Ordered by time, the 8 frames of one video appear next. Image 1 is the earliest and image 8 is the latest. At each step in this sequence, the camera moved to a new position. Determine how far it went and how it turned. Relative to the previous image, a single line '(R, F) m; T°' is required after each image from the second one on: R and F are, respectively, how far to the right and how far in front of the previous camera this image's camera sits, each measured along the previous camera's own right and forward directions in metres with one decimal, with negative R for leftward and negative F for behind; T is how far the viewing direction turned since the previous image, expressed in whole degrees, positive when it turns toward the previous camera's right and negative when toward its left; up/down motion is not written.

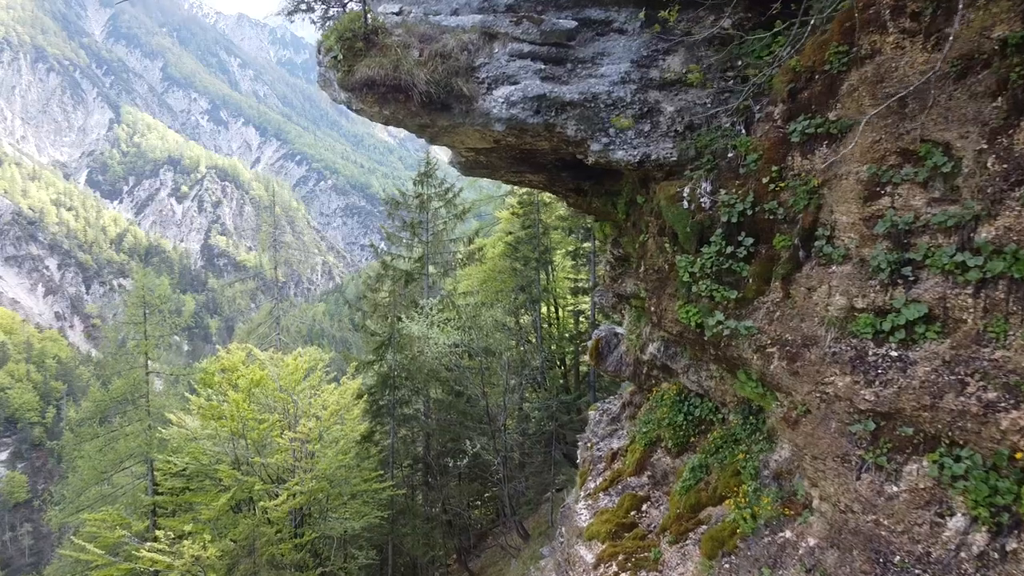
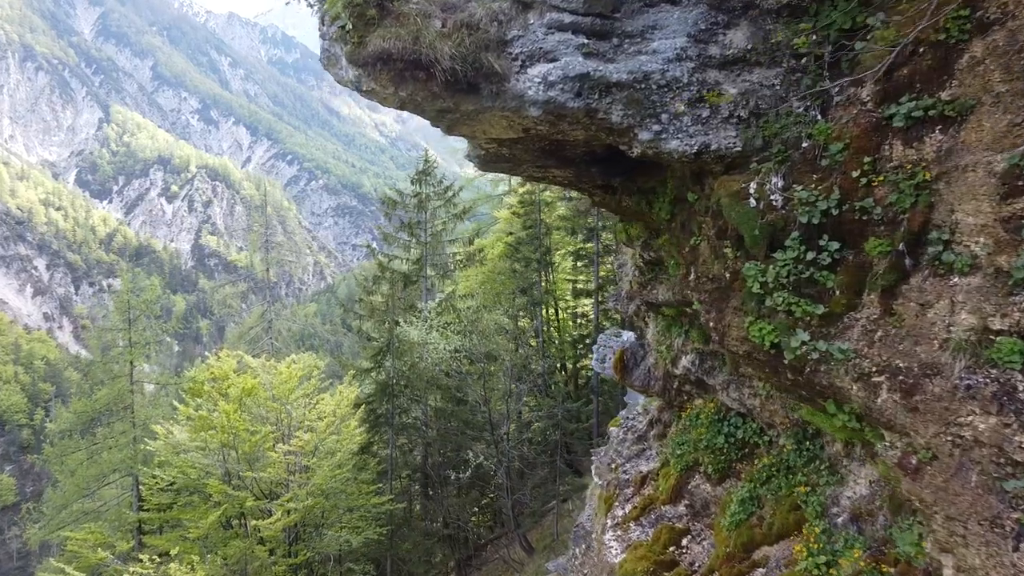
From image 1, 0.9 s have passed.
(-0.2, +0.8) m; +1°
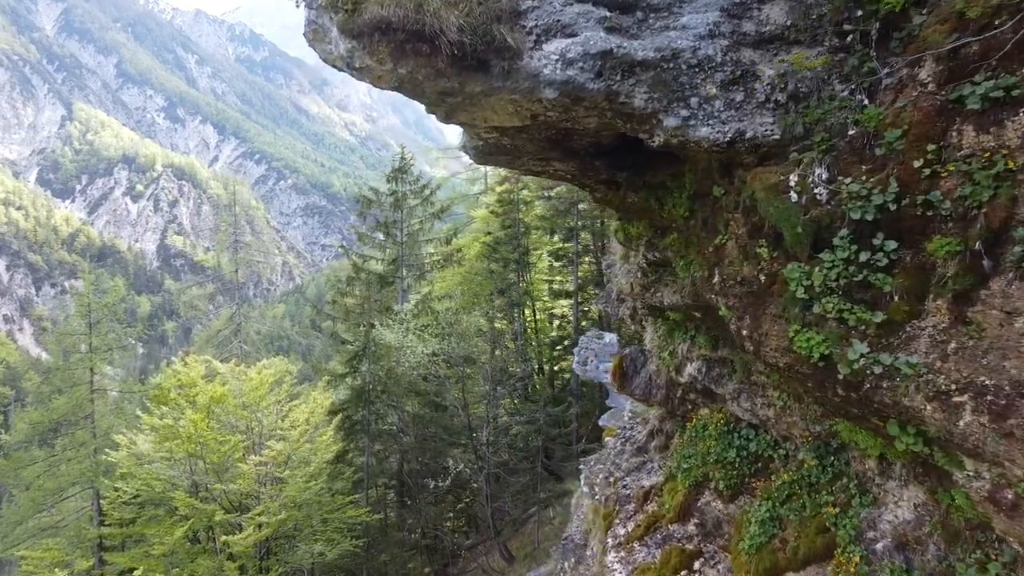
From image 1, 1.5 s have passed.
(-0.2, +0.5) m; +2°
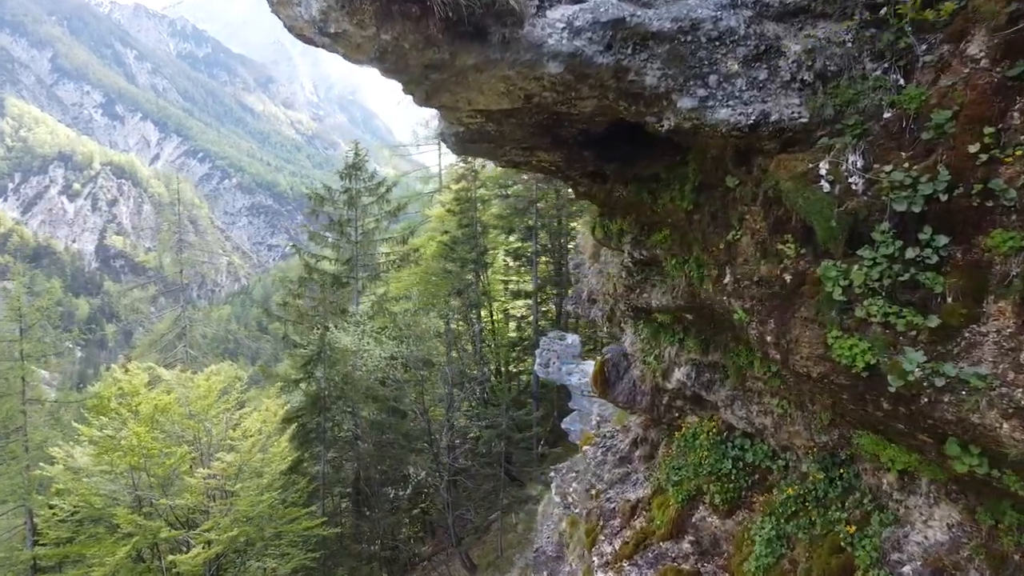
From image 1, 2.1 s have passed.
(-0.2, +0.5) m; +4°
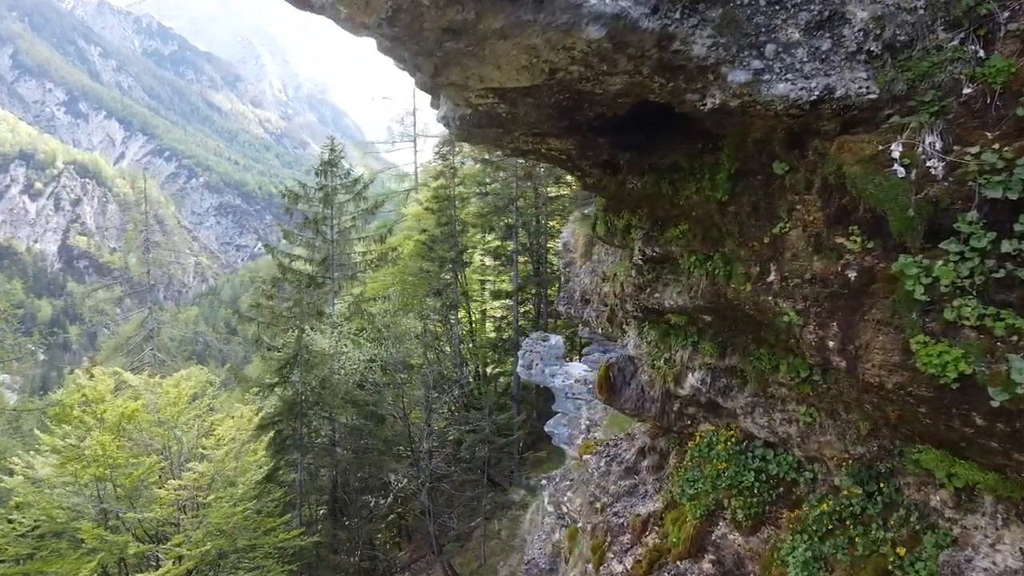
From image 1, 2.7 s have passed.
(-0.2, +0.5) m; +2°
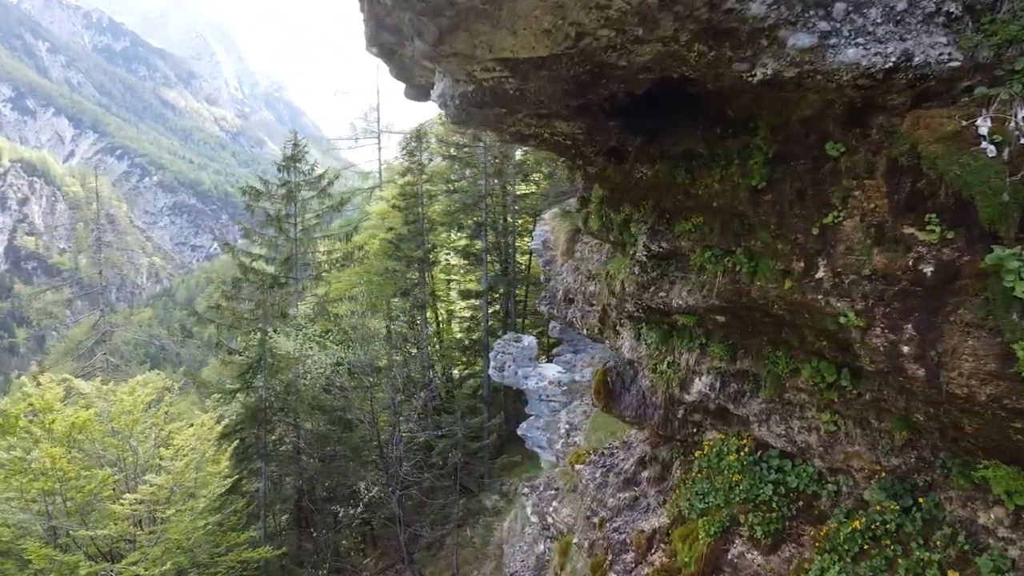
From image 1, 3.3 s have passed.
(-0.2, +0.5) m; +3°
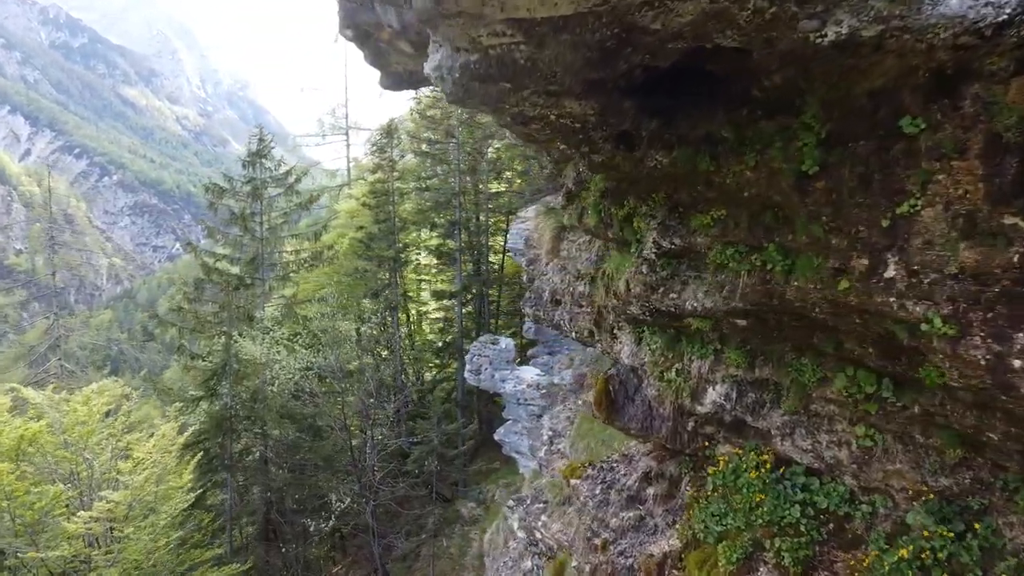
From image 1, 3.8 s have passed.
(-0.2, +0.5) m; +2°
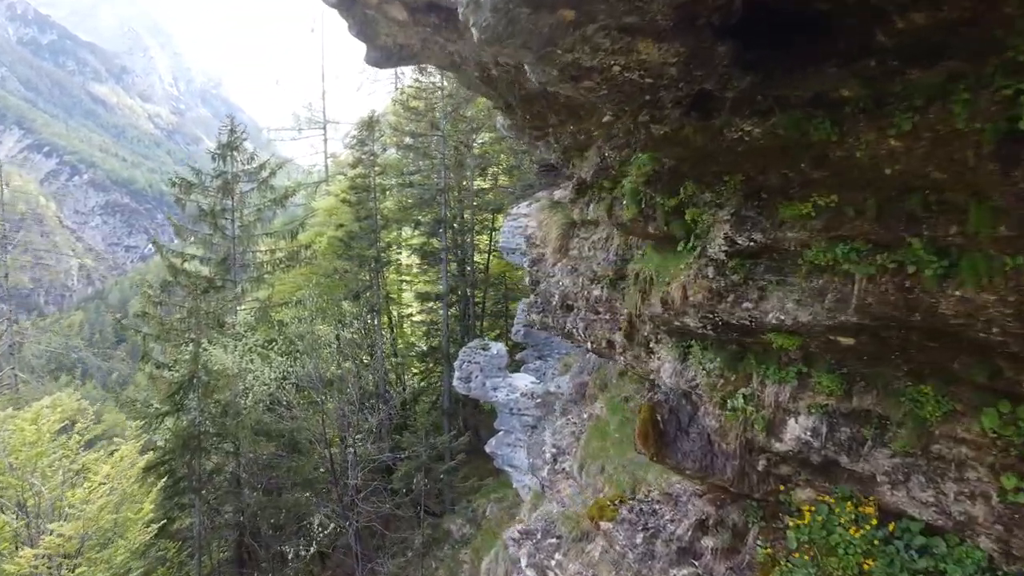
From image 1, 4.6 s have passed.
(-0.3, +1.1) m; +2°
